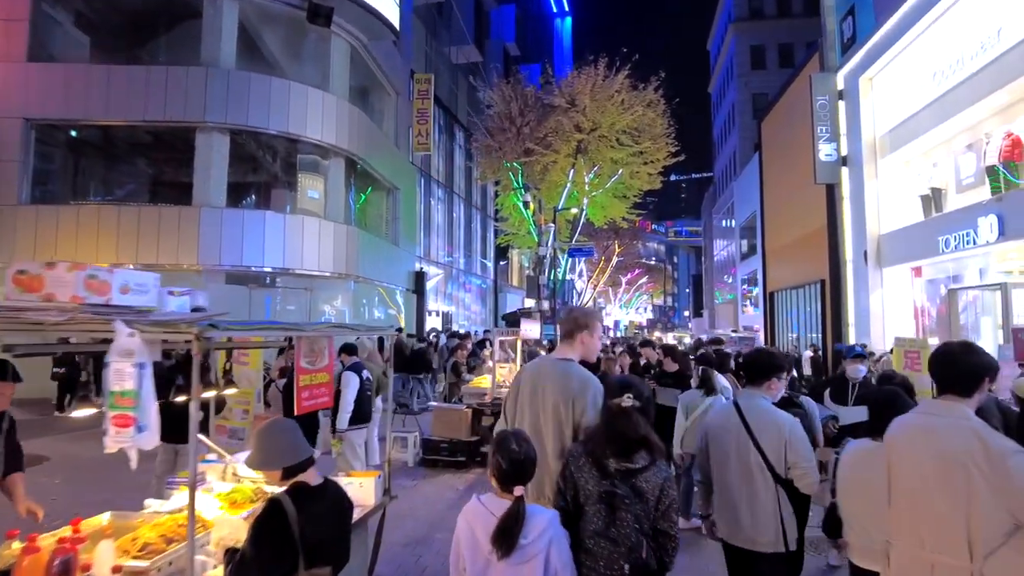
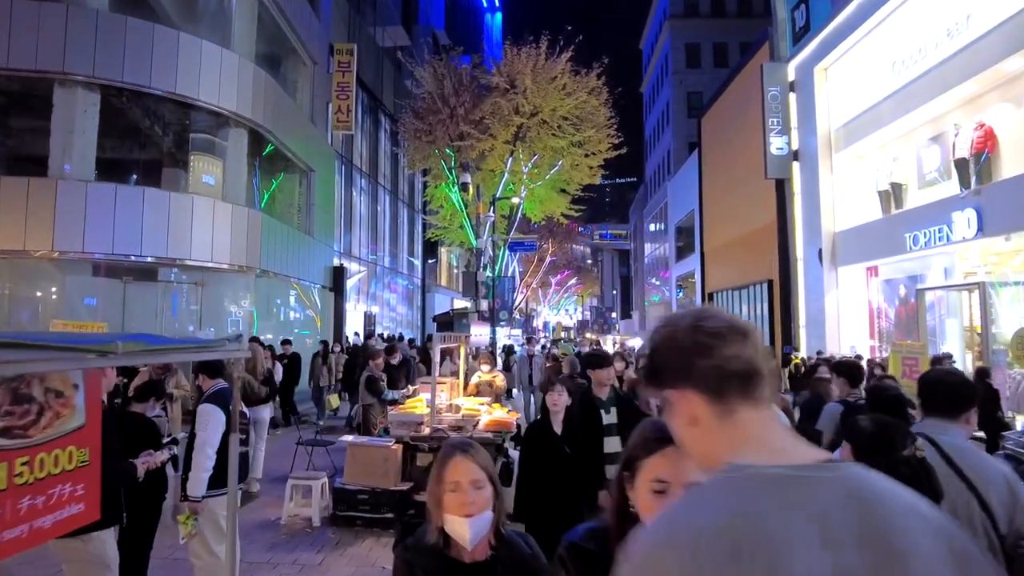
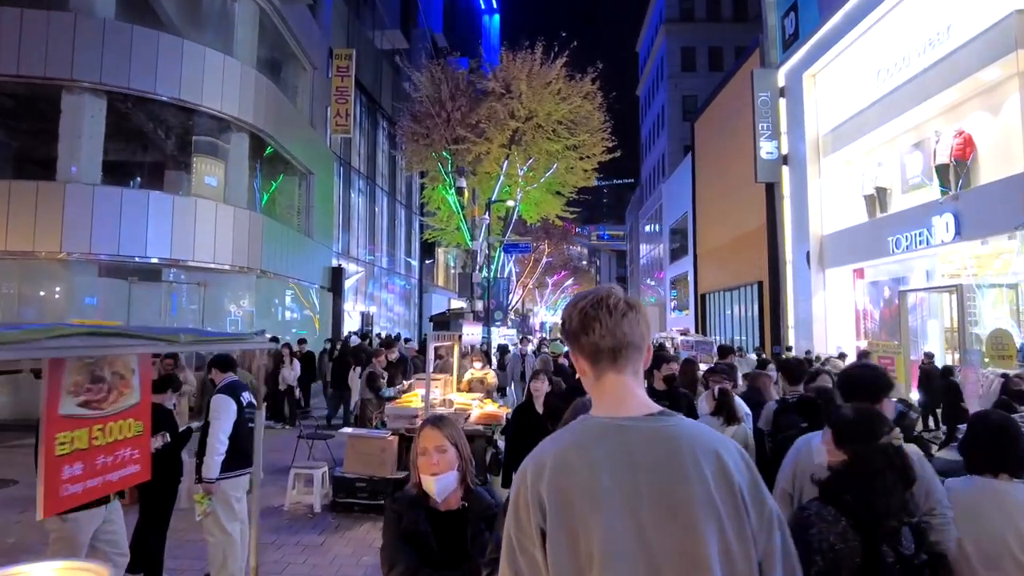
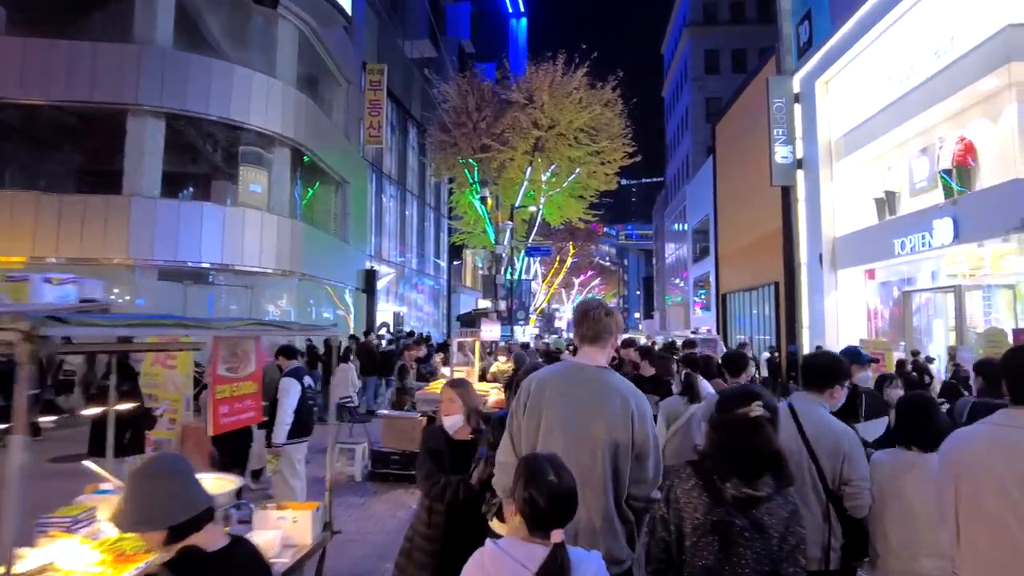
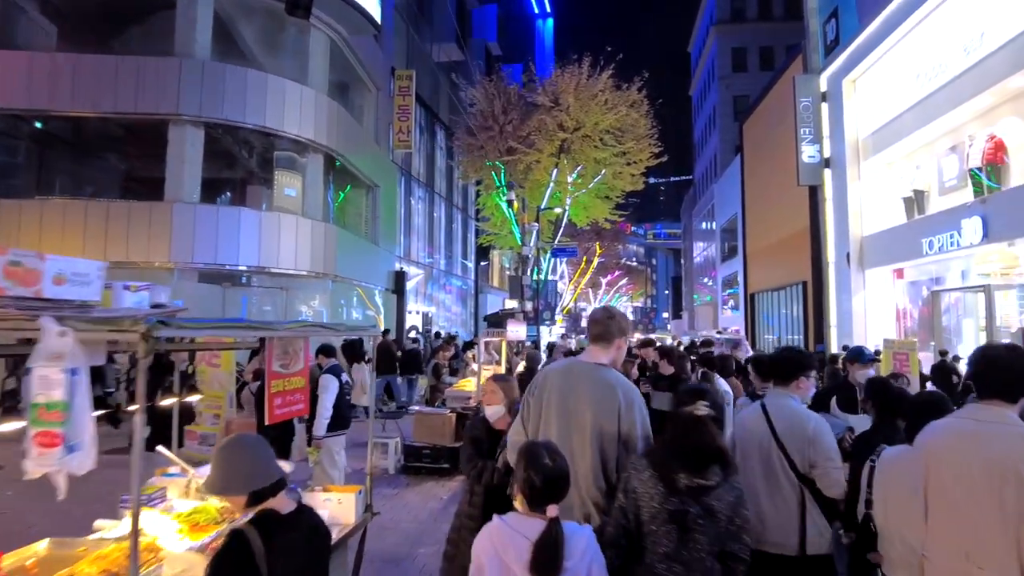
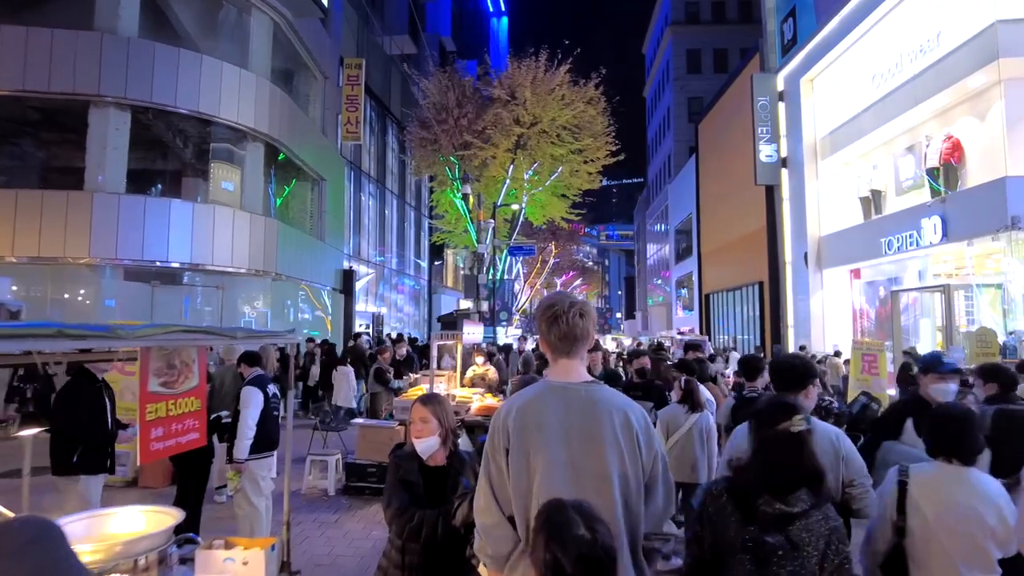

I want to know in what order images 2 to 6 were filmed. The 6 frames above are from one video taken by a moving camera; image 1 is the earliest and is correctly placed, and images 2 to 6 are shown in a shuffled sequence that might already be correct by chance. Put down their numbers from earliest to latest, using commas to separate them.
5, 4, 6, 3, 2
